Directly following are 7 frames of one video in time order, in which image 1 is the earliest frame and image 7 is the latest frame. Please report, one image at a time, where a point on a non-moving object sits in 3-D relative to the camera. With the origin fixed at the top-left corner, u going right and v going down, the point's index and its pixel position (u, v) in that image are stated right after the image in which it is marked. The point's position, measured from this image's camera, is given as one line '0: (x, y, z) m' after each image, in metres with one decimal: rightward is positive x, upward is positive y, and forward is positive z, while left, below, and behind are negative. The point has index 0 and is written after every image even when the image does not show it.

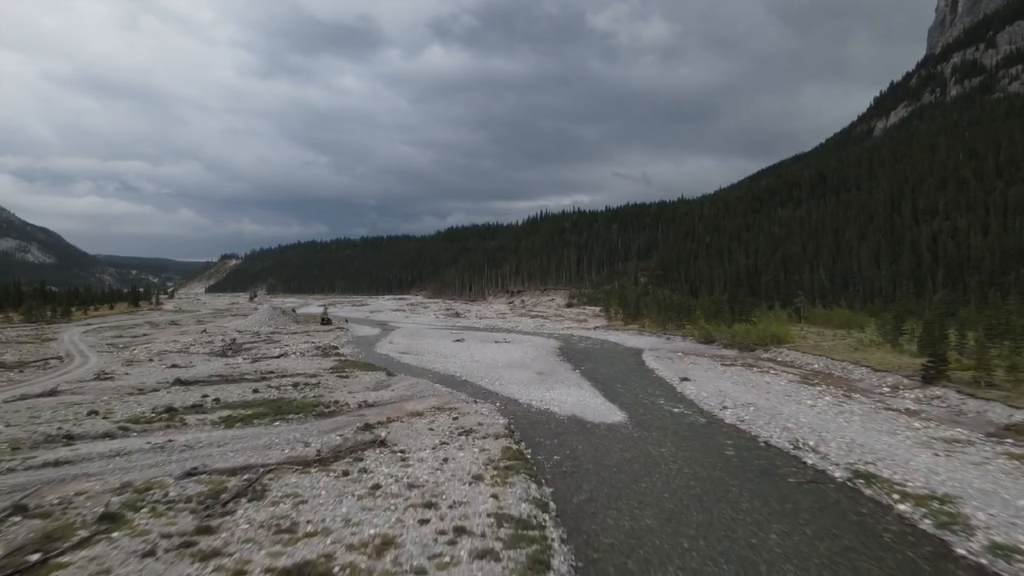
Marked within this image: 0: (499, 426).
0: (-0.2, -2.7, +14.5) m
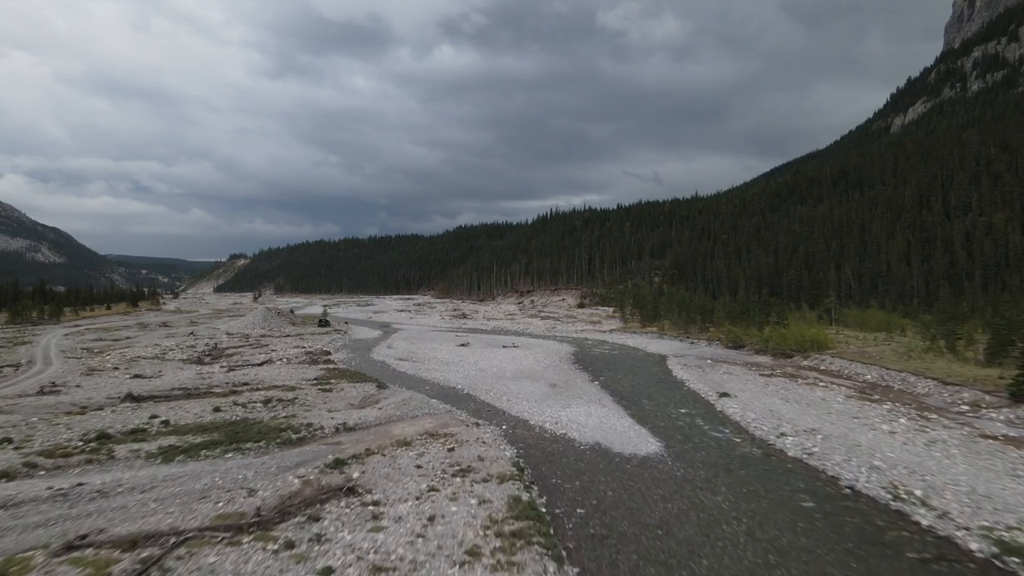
0: (-0.1, -2.7, +11.5) m
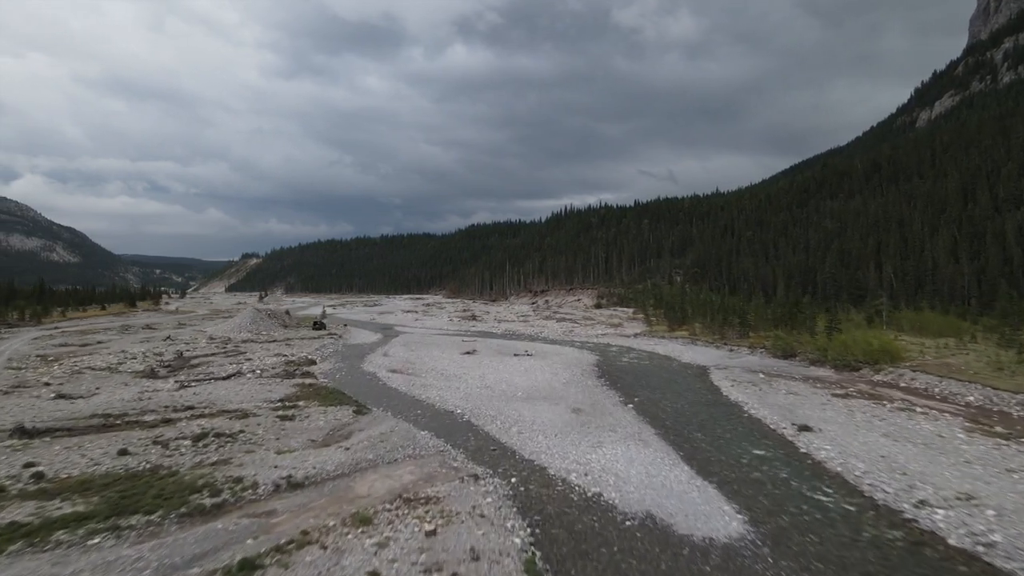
0: (0.0, -2.6, +7.3) m
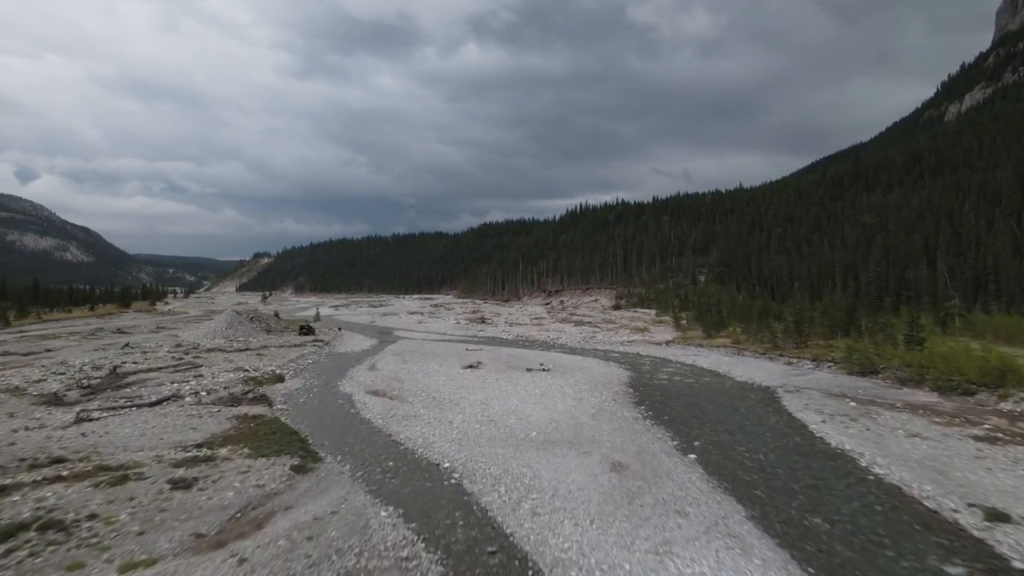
0: (0.0, -2.6, +2.3) m
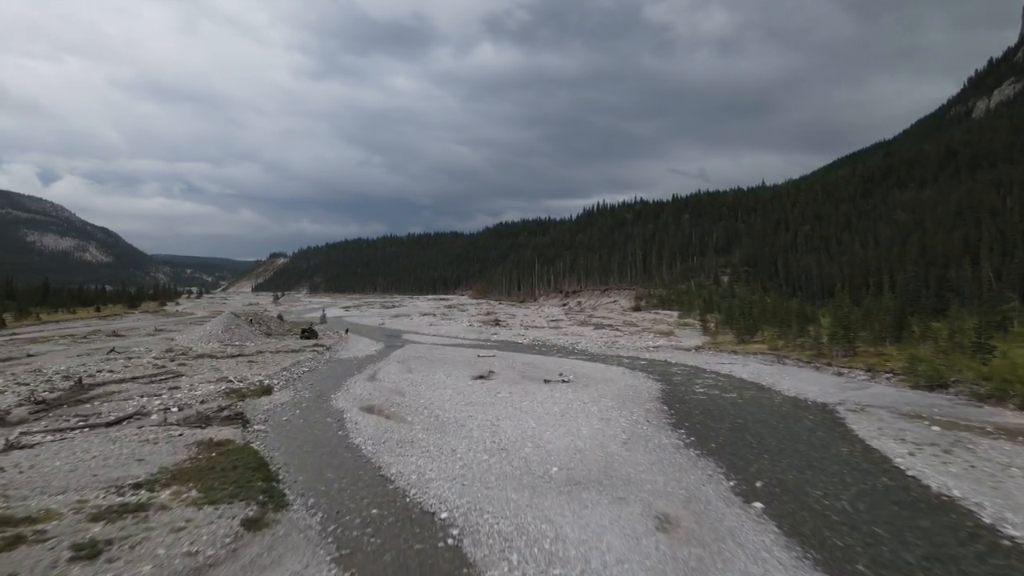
0: (0.0, -2.7, -0.2) m
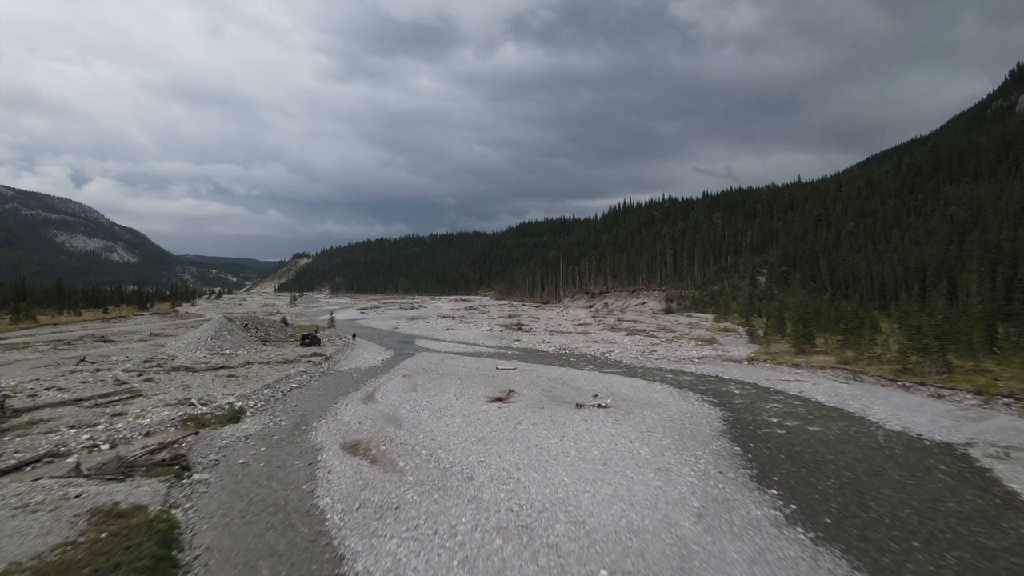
0: (-0.1, -2.7, -3.9) m
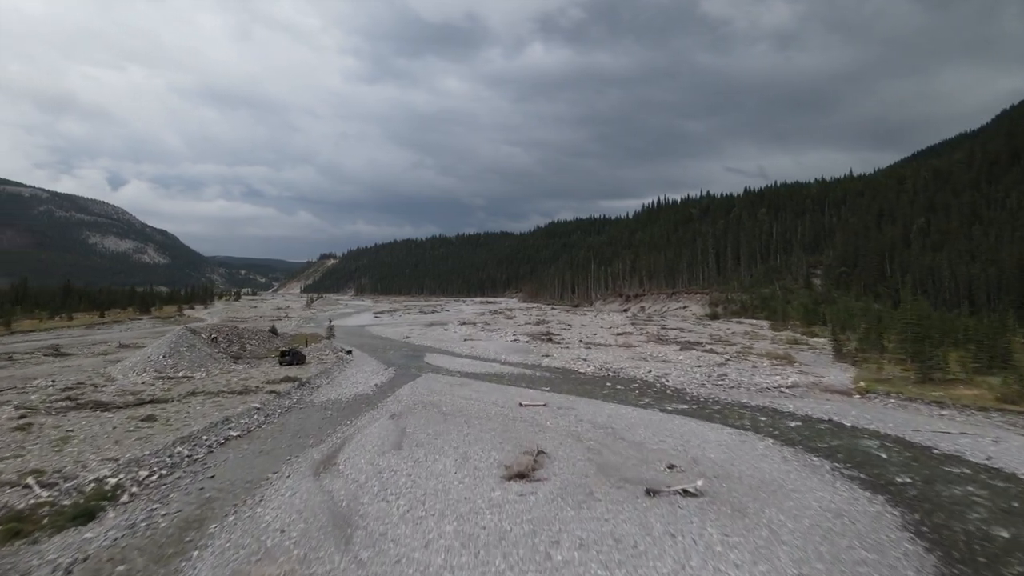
0: (-0.4, -2.8, -10.1) m
